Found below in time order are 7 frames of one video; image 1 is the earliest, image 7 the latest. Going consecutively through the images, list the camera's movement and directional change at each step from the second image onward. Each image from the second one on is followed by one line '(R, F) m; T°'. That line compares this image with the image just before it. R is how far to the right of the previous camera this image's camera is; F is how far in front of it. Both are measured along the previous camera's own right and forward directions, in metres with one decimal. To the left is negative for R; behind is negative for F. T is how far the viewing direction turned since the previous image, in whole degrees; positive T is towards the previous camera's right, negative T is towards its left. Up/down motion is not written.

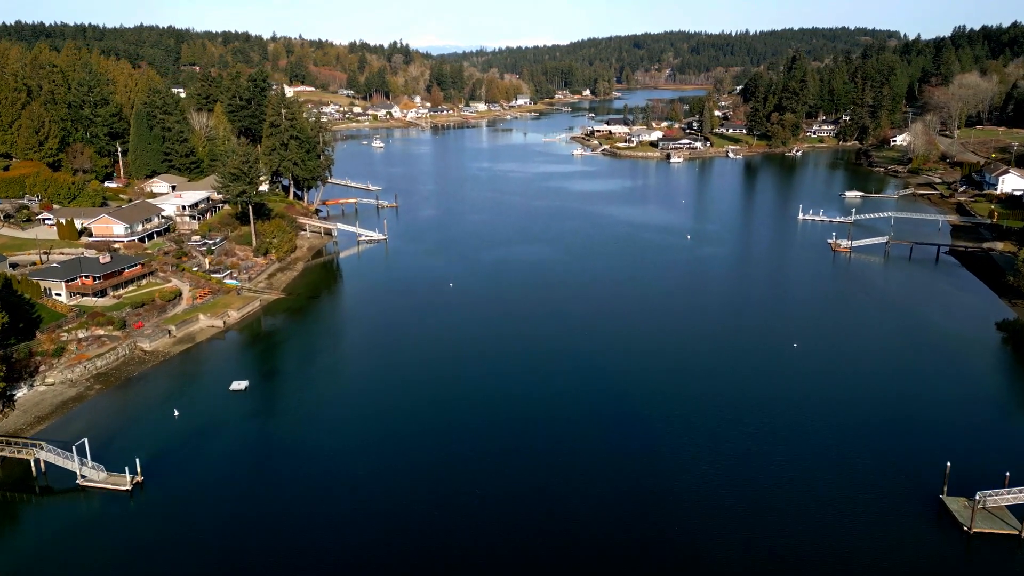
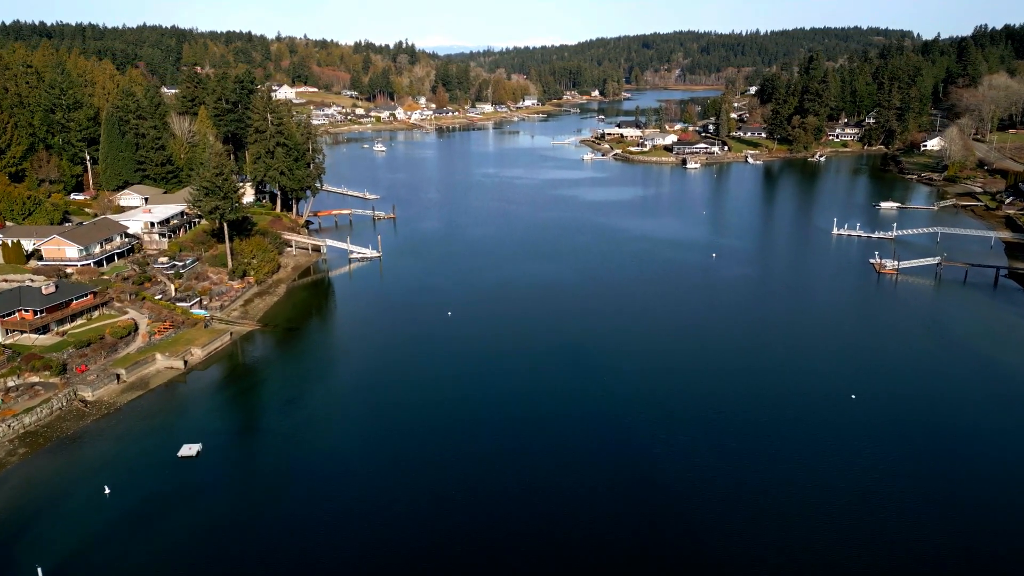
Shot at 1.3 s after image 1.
(0.0, +2.2) m; -1°
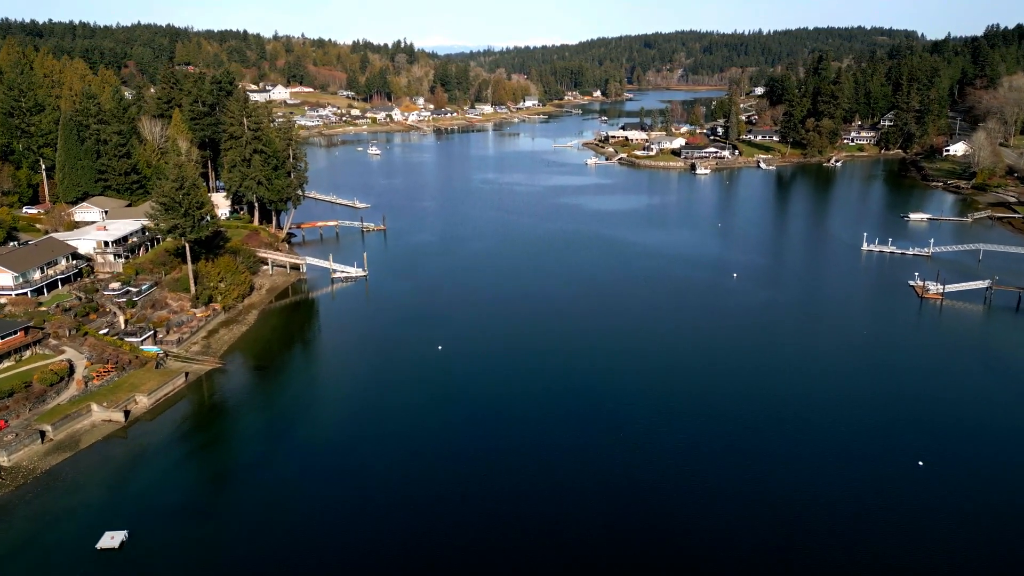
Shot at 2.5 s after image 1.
(0.0, +2.1) m; 0°
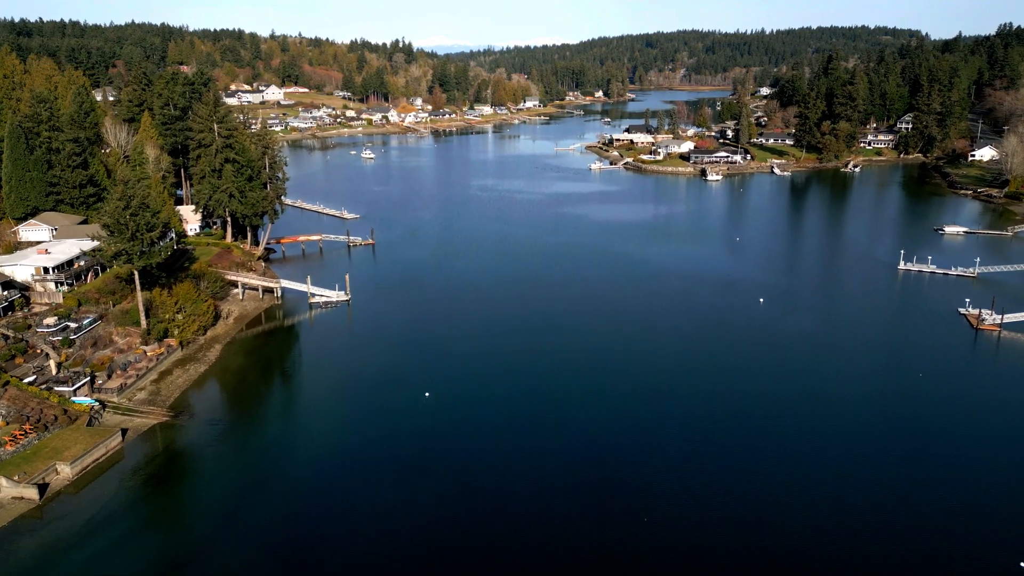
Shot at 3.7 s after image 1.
(0.0, +2.1) m; 0°
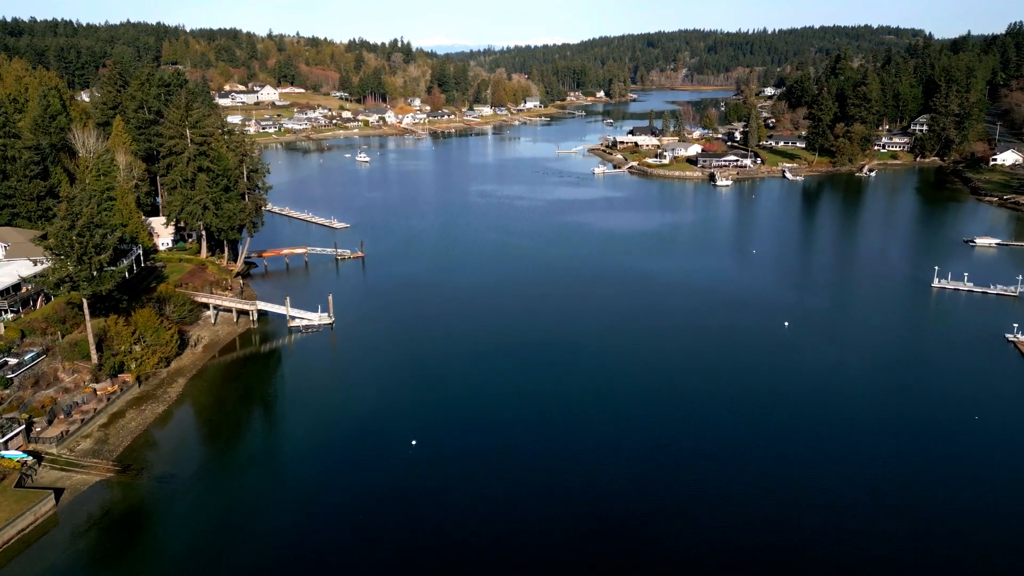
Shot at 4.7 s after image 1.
(0.0, +1.6) m; 0°
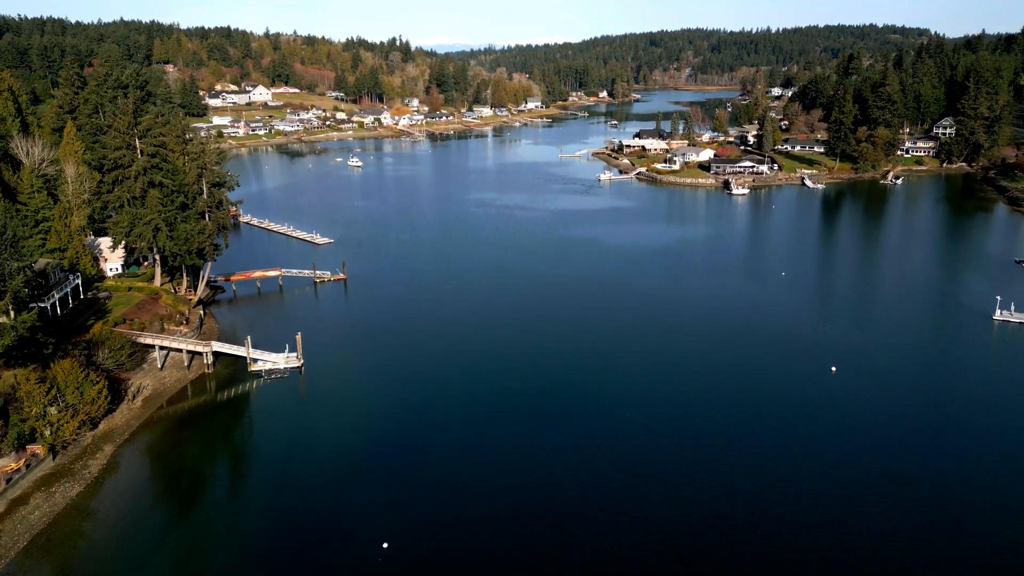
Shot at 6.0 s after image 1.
(0.0, +2.4) m; 0°
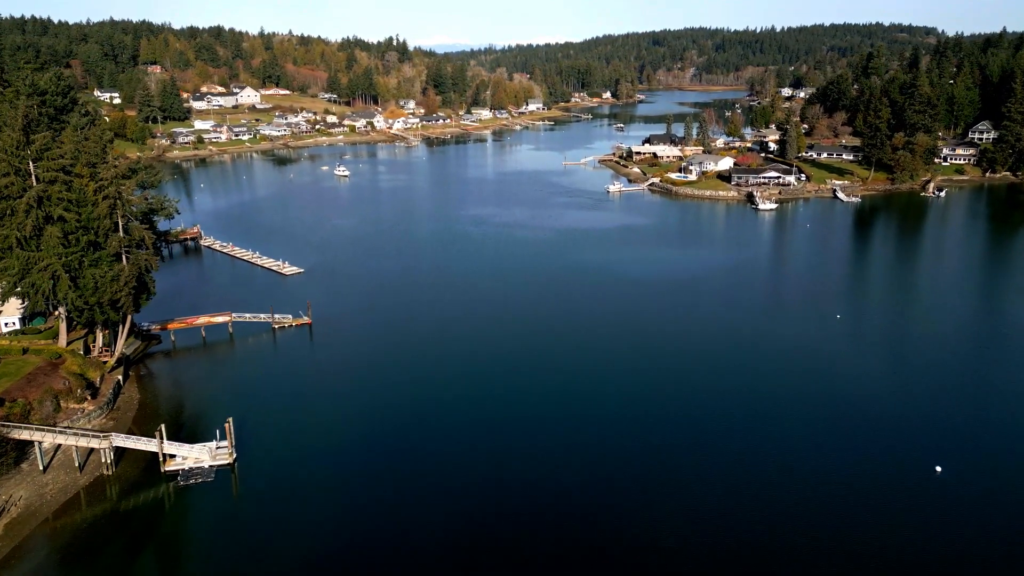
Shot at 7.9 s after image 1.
(+0.1, +3.3) m; 0°
